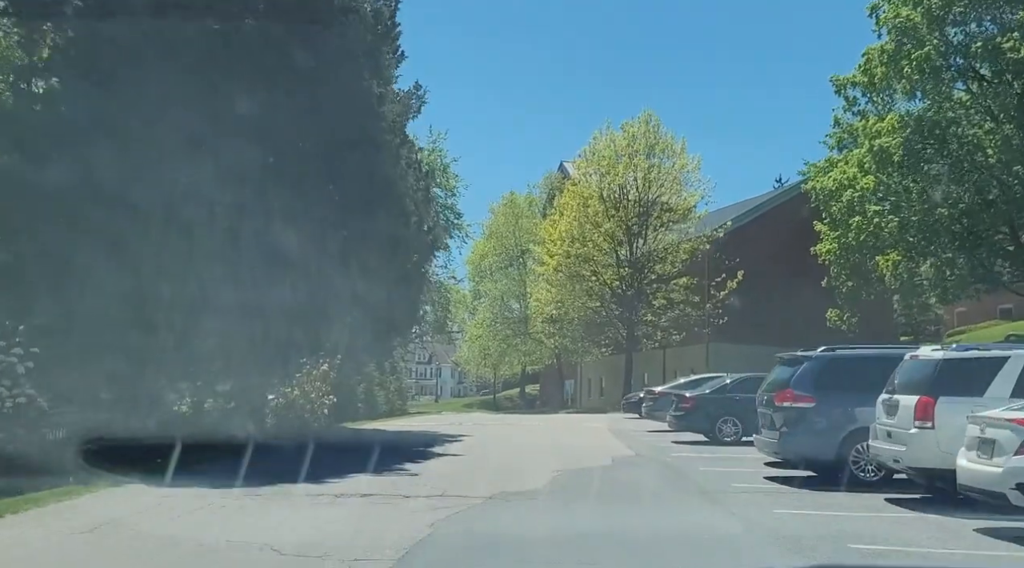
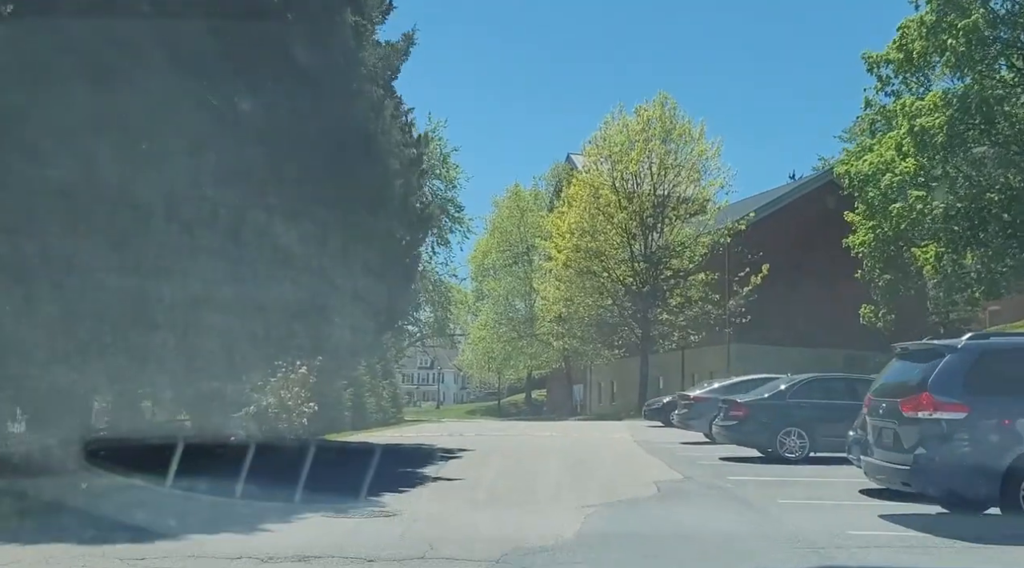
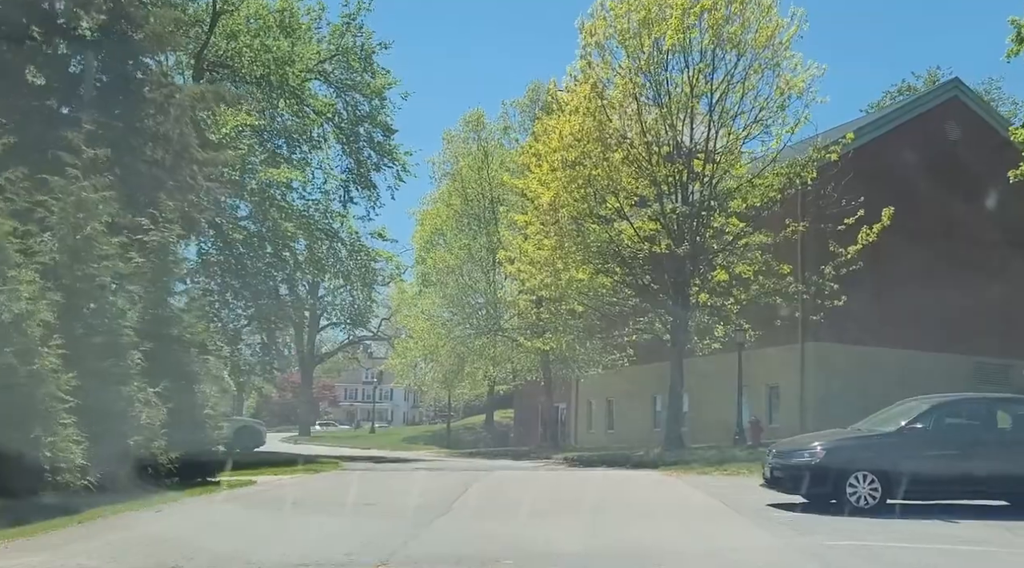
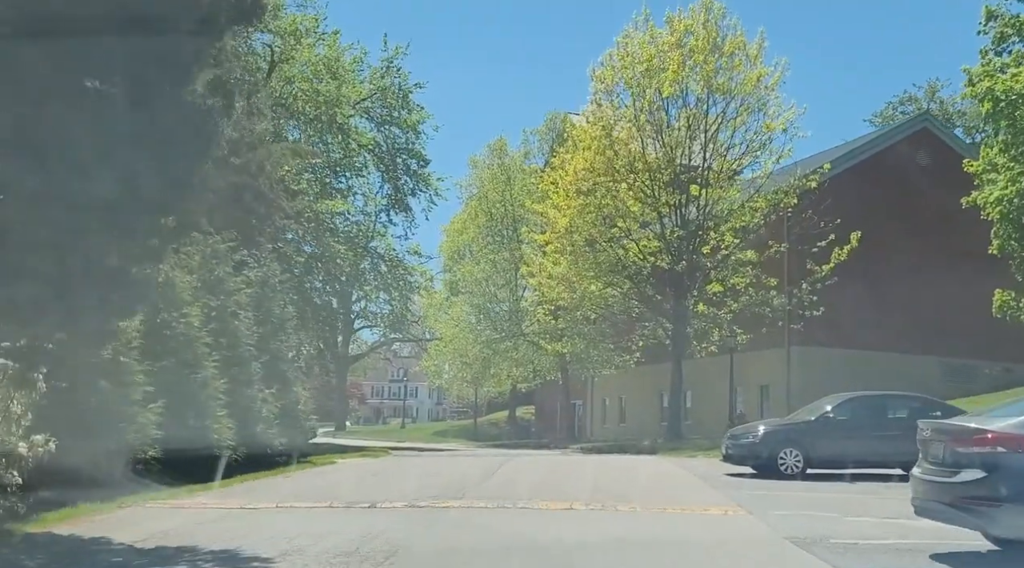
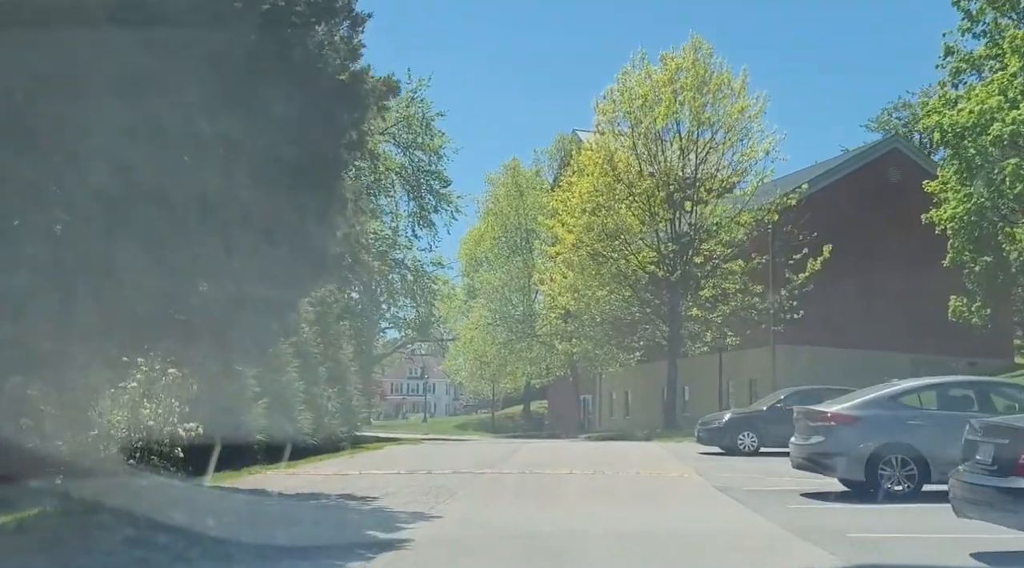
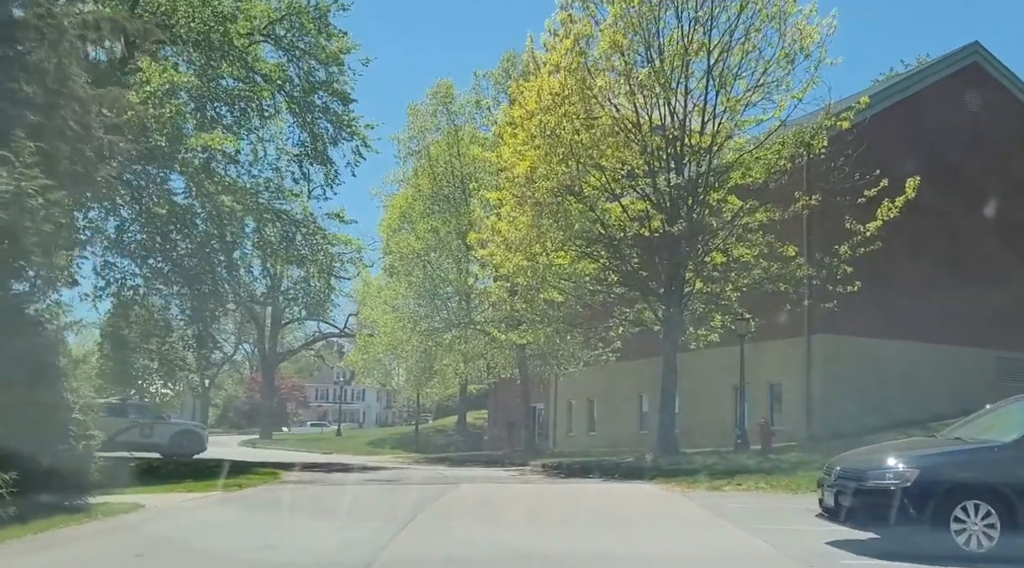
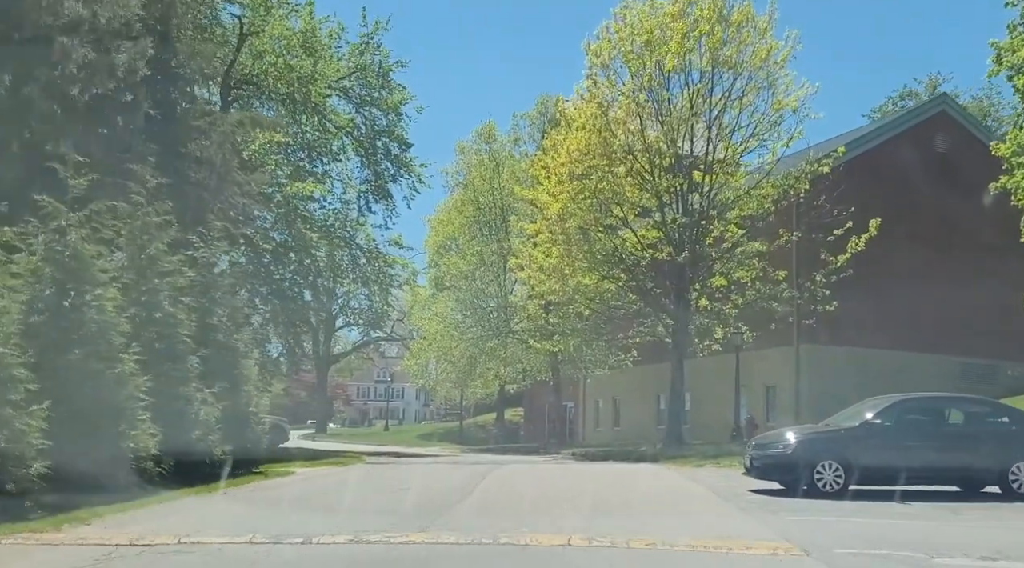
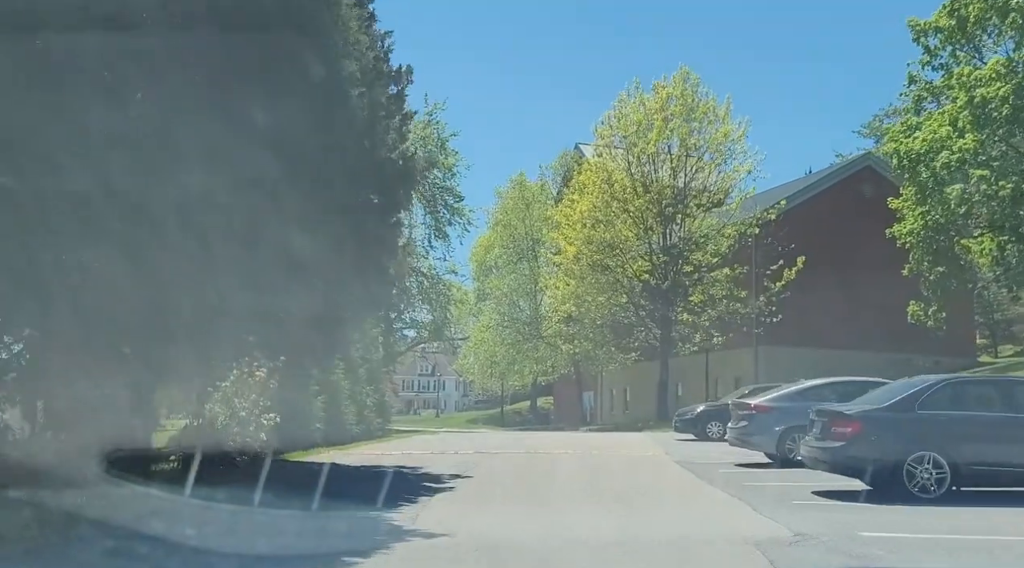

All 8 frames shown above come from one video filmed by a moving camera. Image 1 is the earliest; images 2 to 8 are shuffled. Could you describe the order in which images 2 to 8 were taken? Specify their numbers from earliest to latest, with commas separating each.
2, 8, 5, 4, 7, 3, 6
